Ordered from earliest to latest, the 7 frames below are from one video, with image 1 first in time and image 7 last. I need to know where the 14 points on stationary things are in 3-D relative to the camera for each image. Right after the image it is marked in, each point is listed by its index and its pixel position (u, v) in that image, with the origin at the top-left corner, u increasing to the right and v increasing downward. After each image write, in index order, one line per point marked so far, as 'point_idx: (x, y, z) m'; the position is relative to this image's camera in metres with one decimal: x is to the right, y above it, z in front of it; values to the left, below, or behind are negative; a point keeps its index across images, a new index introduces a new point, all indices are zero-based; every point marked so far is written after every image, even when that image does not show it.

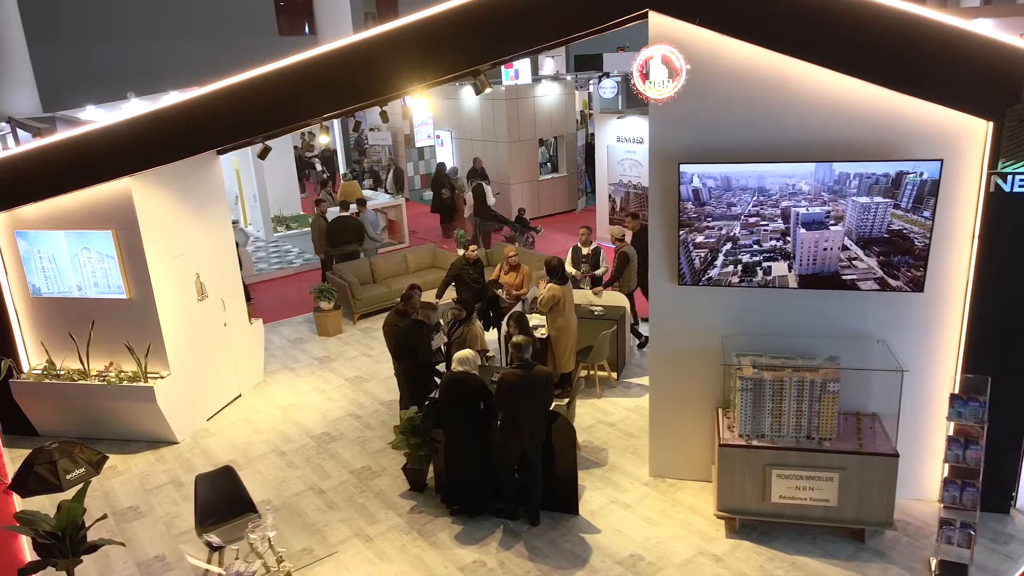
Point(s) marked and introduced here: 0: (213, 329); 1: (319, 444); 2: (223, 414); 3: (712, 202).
0: (-3.0, -0.4, +7.2) m
1: (-1.8, -1.4, +6.6) m
2: (-2.9, -1.3, +7.4) m
3: (+1.4, +0.5, +5.0) m
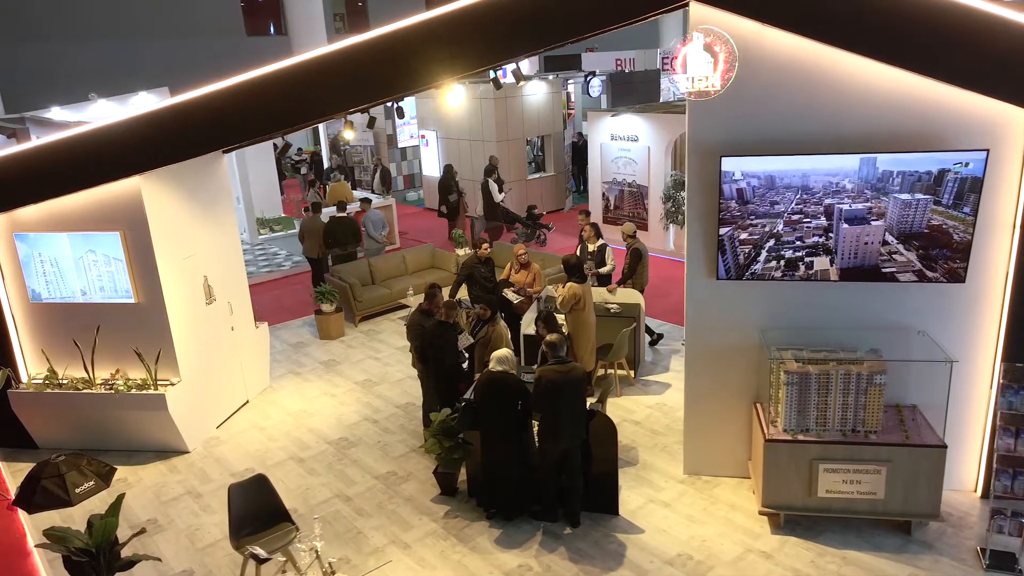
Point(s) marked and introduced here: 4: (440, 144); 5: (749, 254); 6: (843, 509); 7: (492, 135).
0: (-2.8, -0.4, +7.0) m
1: (-1.5, -1.4, +6.5) m
2: (-2.7, -1.3, +7.1) m
3: (+1.7, +0.6, +4.9) m
4: (-1.6, +3.2, +16.0) m
5: (+1.7, +0.2, +5.1) m
6: (+2.2, -1.5, +4.9) m
7: (-0.4, +3.1, +14.7) m
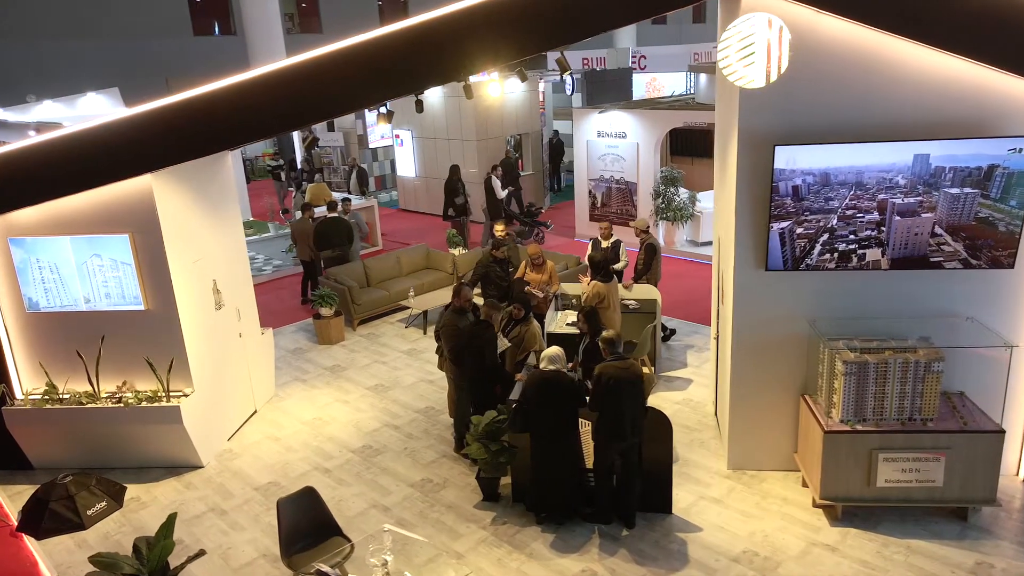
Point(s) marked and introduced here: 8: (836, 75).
0: (-2.6, -0.5, +6.6) m
1: (-1.2, -1.5, +6.2) m
2: (-2.5, -1.3, +6.7) m
3: (+2.0, +0.6, +4.9) m
4: (-2.1, +3.1, +15.7) m
5: (+2.0, +0.3, +5.0) m
6: (+2.6, -1.4, +4.9) m
7: (-0.8, +3.1, +14.5) m
8: (+2.1, +1.4, +4.7) m
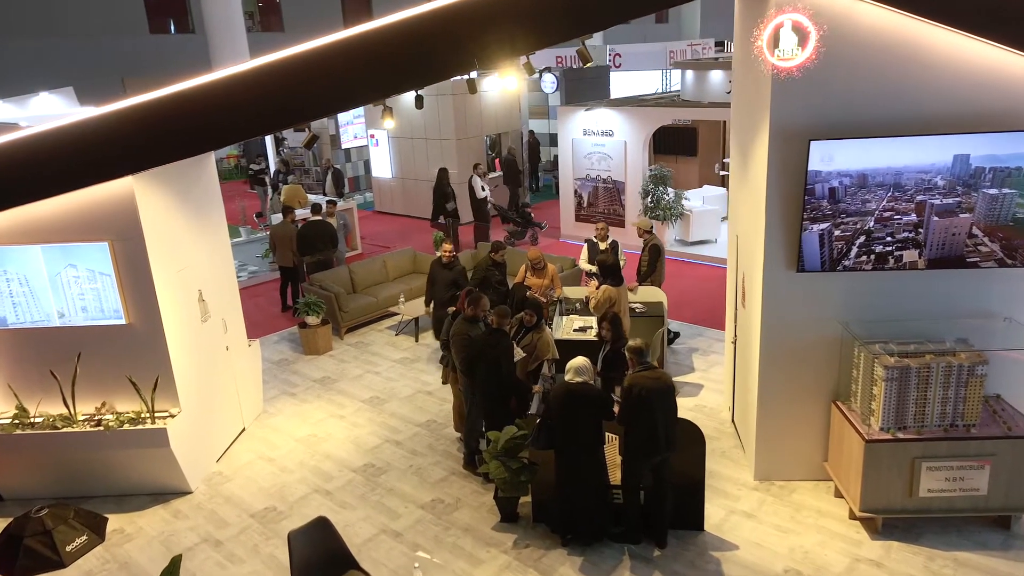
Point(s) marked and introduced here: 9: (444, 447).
0: (-2.5, -0.6, +6.2) m
1: (-1.1, -1.5, +5.8) m
2: (-2.4, -1.4, +6.3) m
3: (+2.2, +0.6, +4.6) m
4: (-2.5, +3.0, +15.3) m
5: (+2.1, +0.3, +4.8) m
6: (+2.8, -1.4, +4.7) m
7: (-1.2, +3.0, +14.1) m
8: (+2.2, +1.4, +4.5) m
9: (-0.6, -1.3, +6.2) m
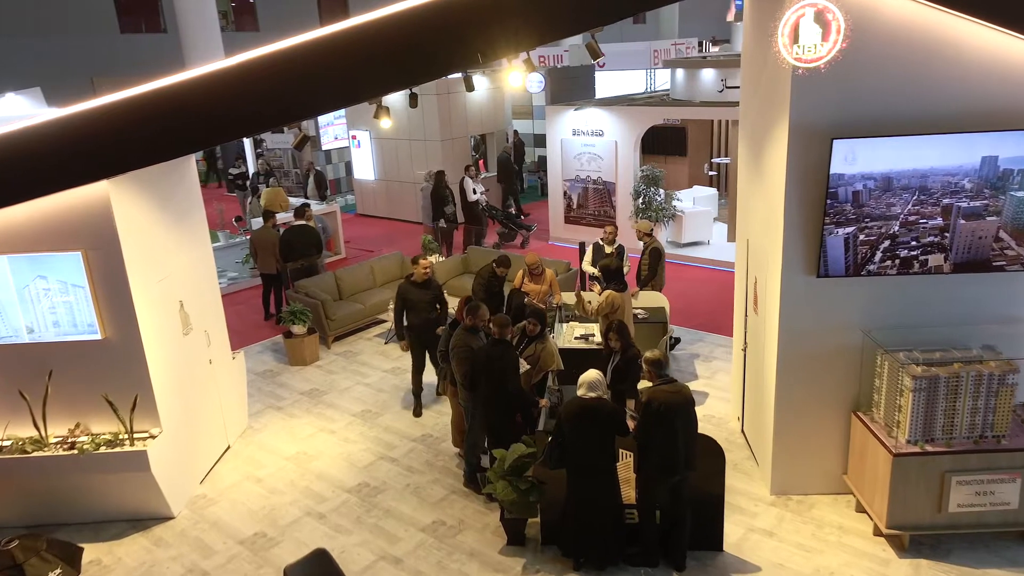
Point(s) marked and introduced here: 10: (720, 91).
0: (-2.5, -0.6, +5.8) m
1: (-1.1, -1.6, +5.5) m
2: (-2.4, -1.5, +5.9) m
3: (+2.2, +0.6, +4.4) m
4: (-2.8, +2.9, +14.9) m
5: (+2.2, +0.2, +4.6) m
6: (+2.8, -1.4, +4.5) m
7: (-1.4, +2.9, +13.7) m
8: (+2.3, +1.3, +4.3) m
9: (-0.6, -1.4, +5.9) m
10: (+3.2, +3.1, +11.2) m
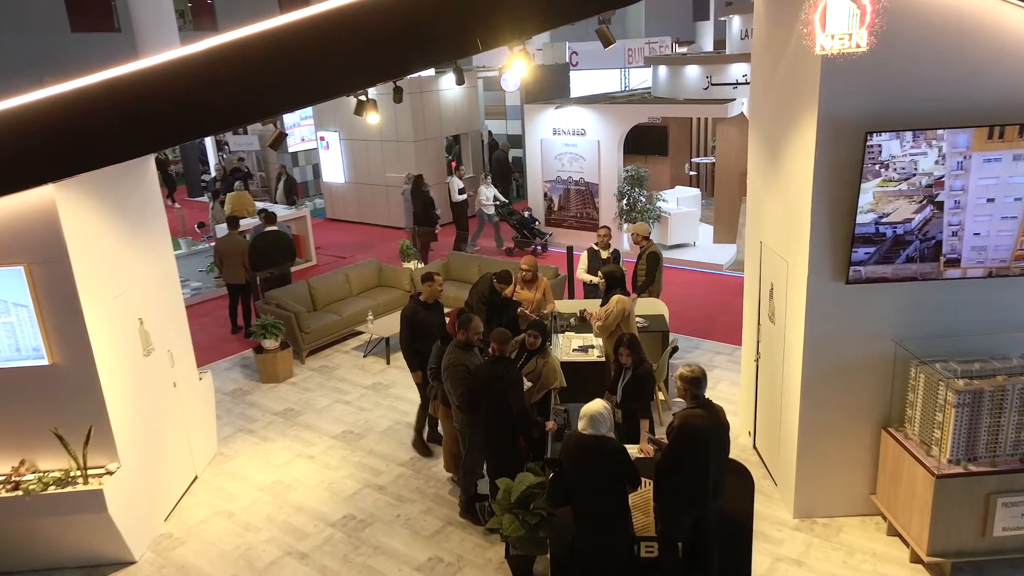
0: (-2.5, -0.8, +5.2) m
1: (-1.1, -1.7, +4.9) m
2: (-2.4, -1.6, +5.3) m
3: (+2.2, +0.6, +4.1) m
4: (-3.3, +2.8, +14.3) m
5: (+2.2, +0.2, +4.2) m
6: (+2.9, -1.5, +4.1) m
7: (-1.9, +2.8, +13.2) m
8: (+2.3, +1.3, +3.9) m
9: (-0.6, -1.5, +5.4) m
10: (+2.9, +3.0, +10.9) m
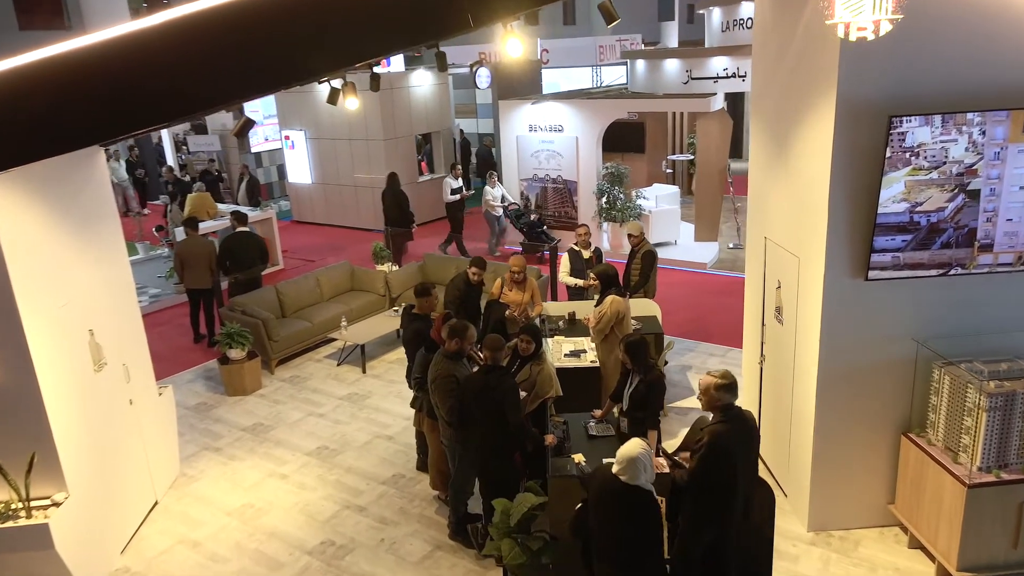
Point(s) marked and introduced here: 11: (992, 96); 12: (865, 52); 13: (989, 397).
0: (-2.6, -0.8, +4.7) m
1: (-1.1, -1.7, +4.5) m
2: (-2.5, -1.7, +4.9) m
3: (+2.2, +0.6, +3.8) m
4: (-3.8, +2.7, +13.8) m
5: (+2.2, +0.2, +3.9) m
6: (+2.9, -1.4, +3.9) m
7: (-2.3, +2.7, +12.7) m
8: (+2.3, +1.3, +3.7) m
9: (-0.6, -1.5, +4.9) m
10: (+2.5, +3.0, +10.7) m
11: (+2.5, +1.0, +3.8) m
12: (+1.8, +1.2, +3.7) m
13: (+2.4, -0.6, +3.7) m
